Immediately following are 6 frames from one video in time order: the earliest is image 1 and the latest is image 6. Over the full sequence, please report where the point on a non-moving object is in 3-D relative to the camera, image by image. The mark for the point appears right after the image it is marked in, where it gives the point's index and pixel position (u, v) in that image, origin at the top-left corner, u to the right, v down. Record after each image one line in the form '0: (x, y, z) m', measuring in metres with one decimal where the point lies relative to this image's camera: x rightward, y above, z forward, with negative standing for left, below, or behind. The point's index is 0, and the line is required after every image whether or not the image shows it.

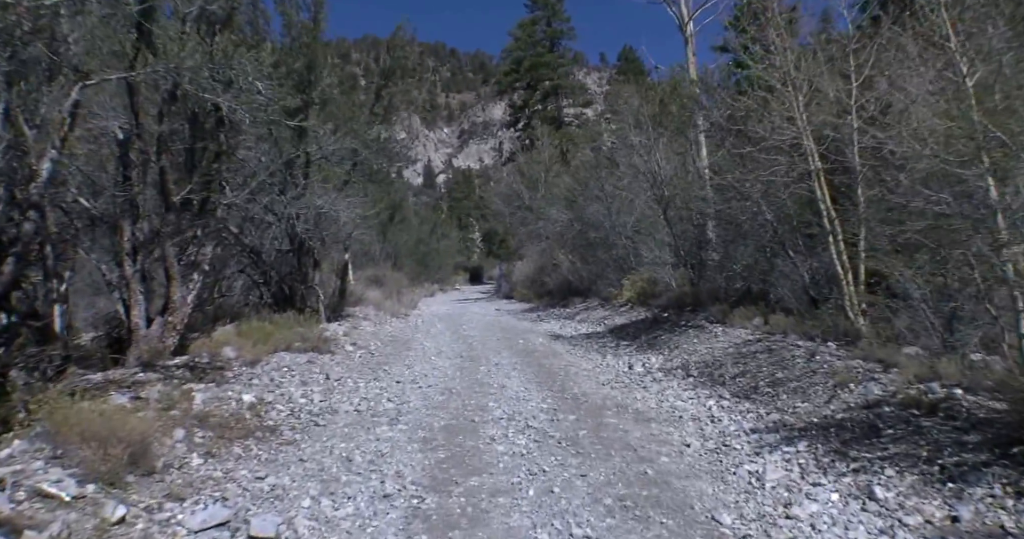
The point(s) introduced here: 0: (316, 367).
0: (-3.1, -1.5, +9.7) m
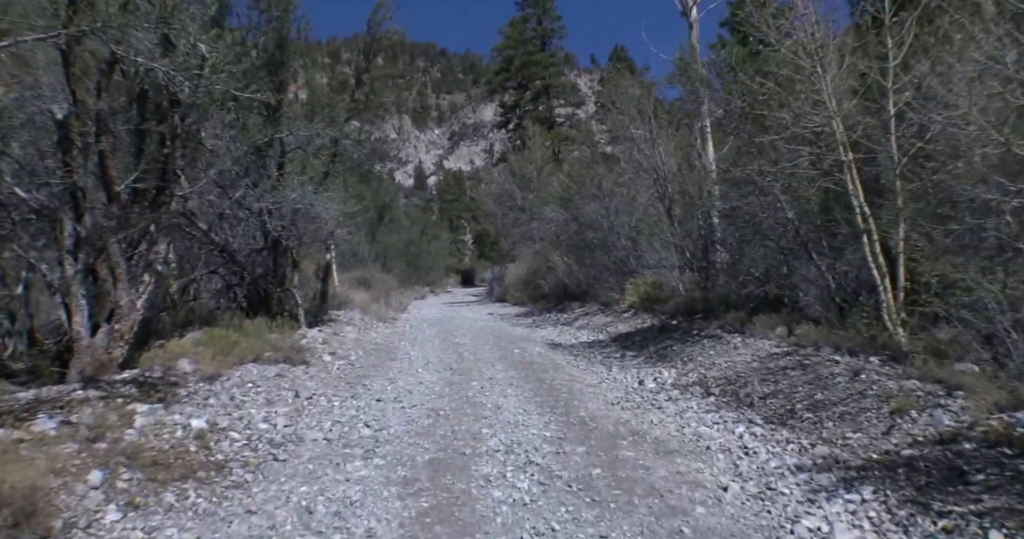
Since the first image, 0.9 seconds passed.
0: (-3.1, -1.6, +8.5) m
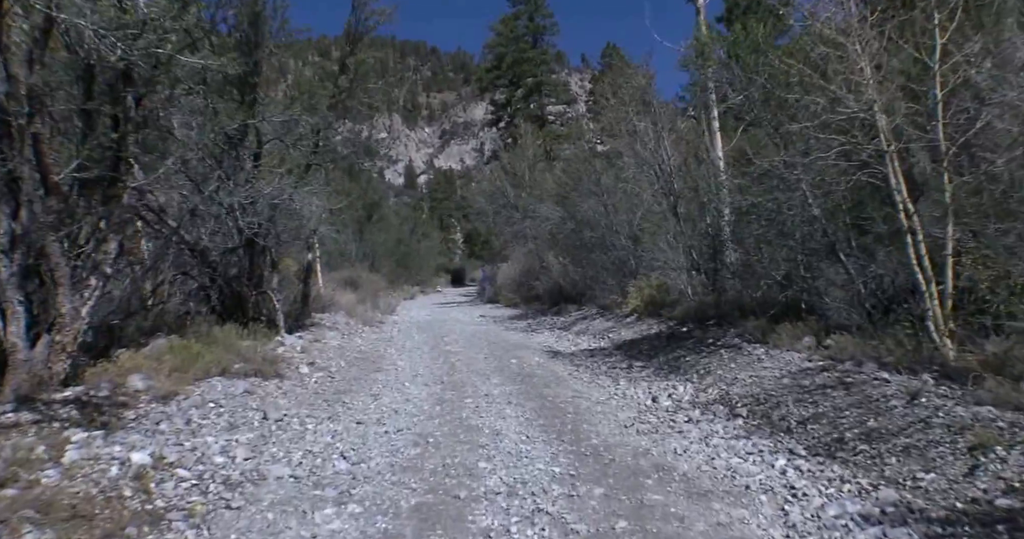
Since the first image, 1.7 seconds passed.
0: (-3.1, -1.6, +7.5) m
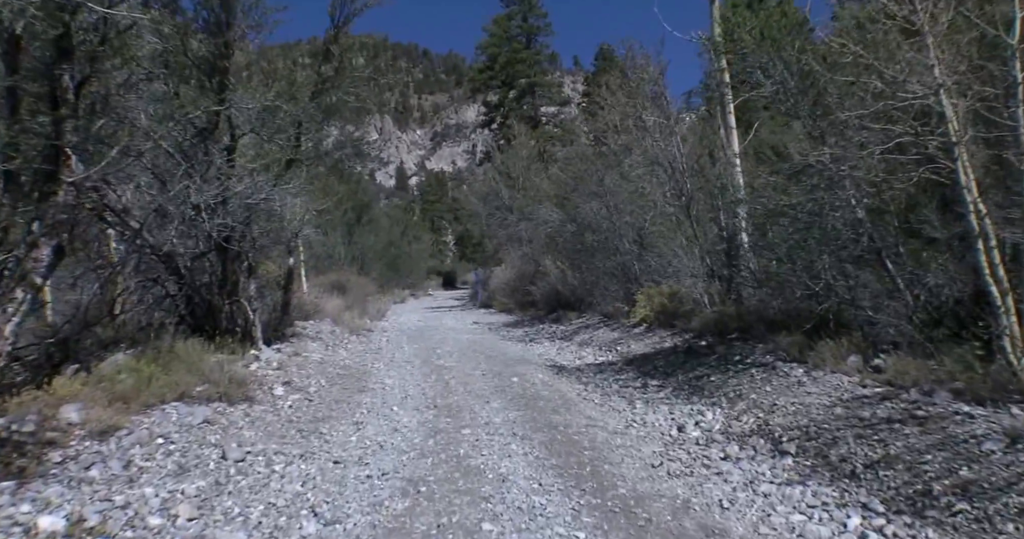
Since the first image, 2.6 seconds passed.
0: (-3.1, -1.7, +6.4) m
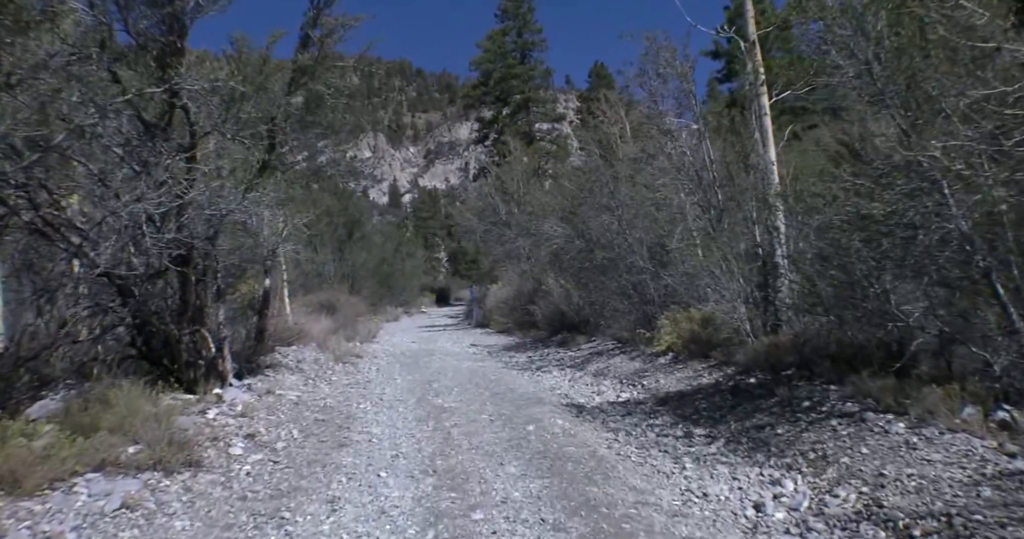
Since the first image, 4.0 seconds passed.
0: (-2.9, -1.9, +4.6) m
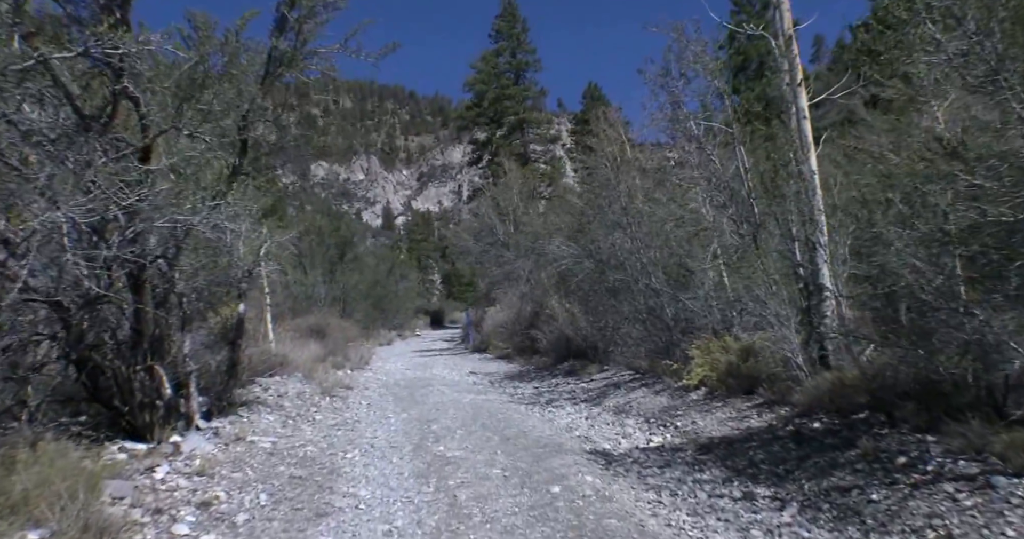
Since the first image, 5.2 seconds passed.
0: (-2.6, -2.1, +3.2) m
